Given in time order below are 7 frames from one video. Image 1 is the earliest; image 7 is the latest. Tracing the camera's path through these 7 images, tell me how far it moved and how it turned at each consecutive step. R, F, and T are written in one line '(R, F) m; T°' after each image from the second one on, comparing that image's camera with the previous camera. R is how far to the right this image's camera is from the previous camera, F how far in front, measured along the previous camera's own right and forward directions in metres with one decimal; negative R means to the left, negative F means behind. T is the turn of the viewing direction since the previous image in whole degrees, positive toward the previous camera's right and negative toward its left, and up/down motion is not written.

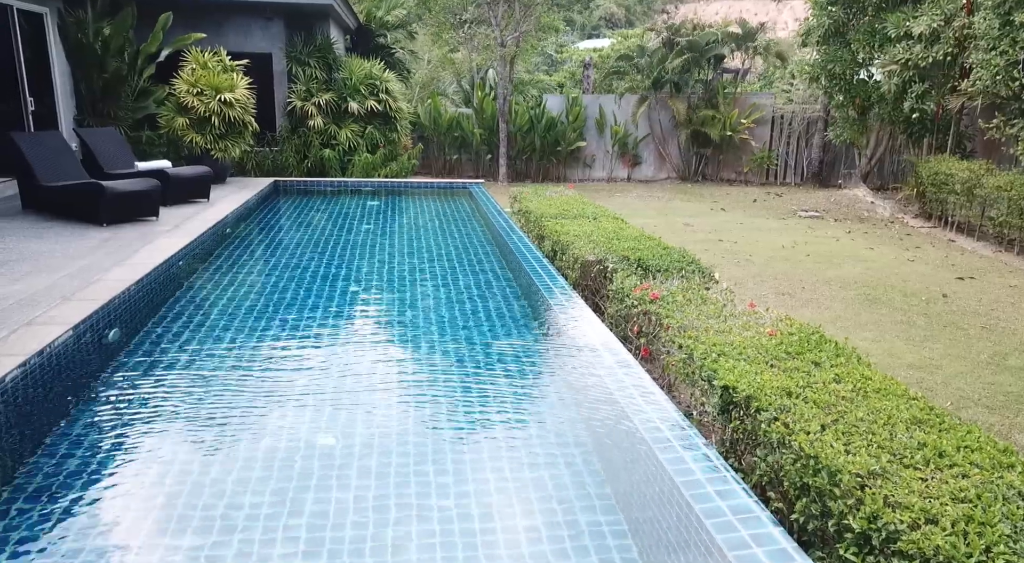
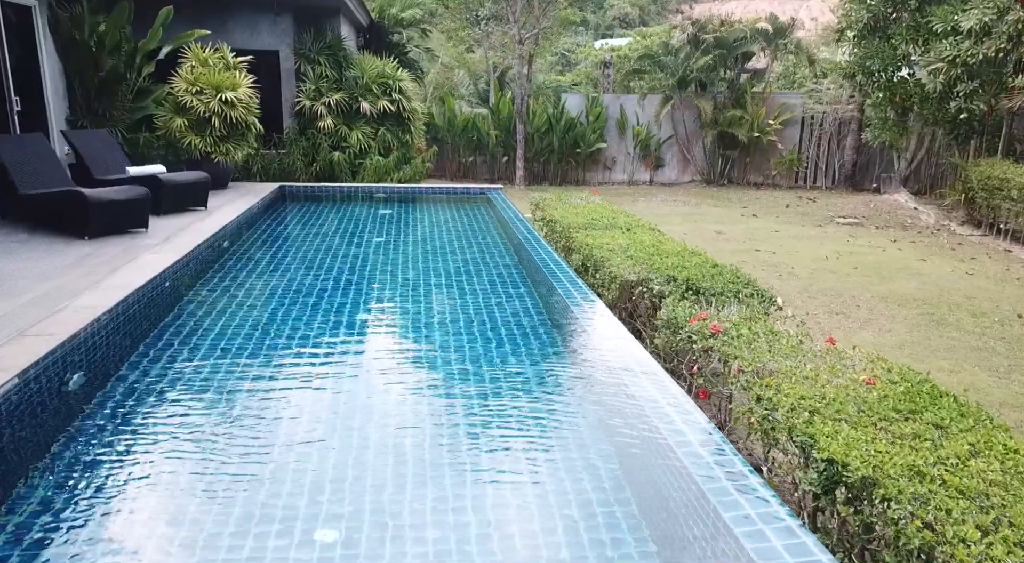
(-0.1, +0.5) m; -1°
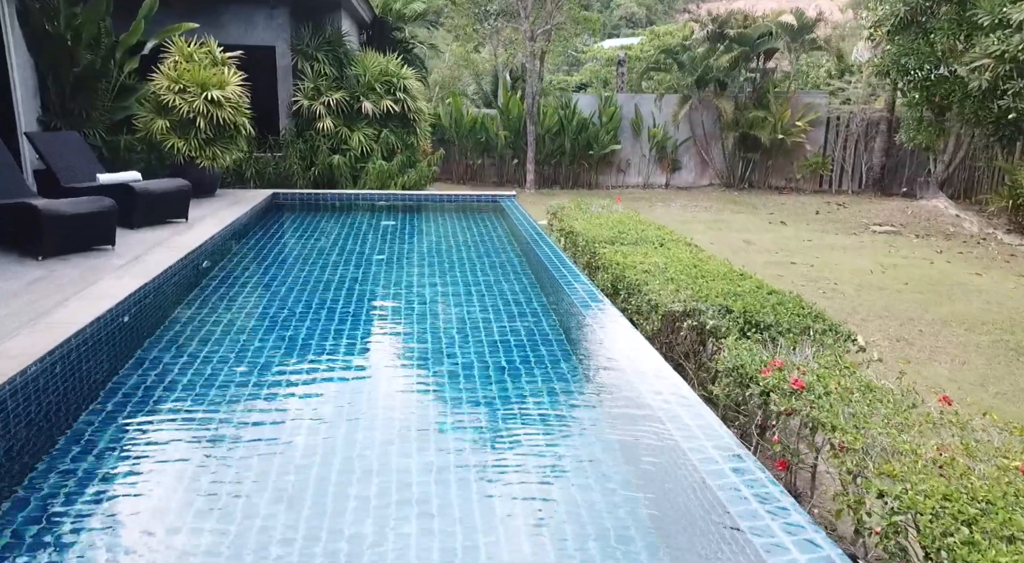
(-0.1, +0.6) m; 0°
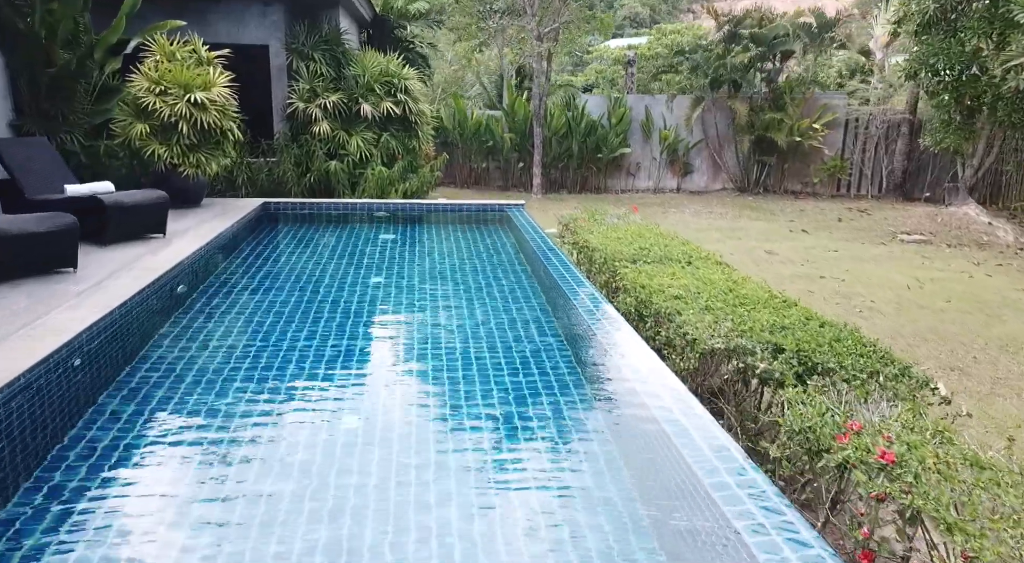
(0.0, +0.5) m; 0°
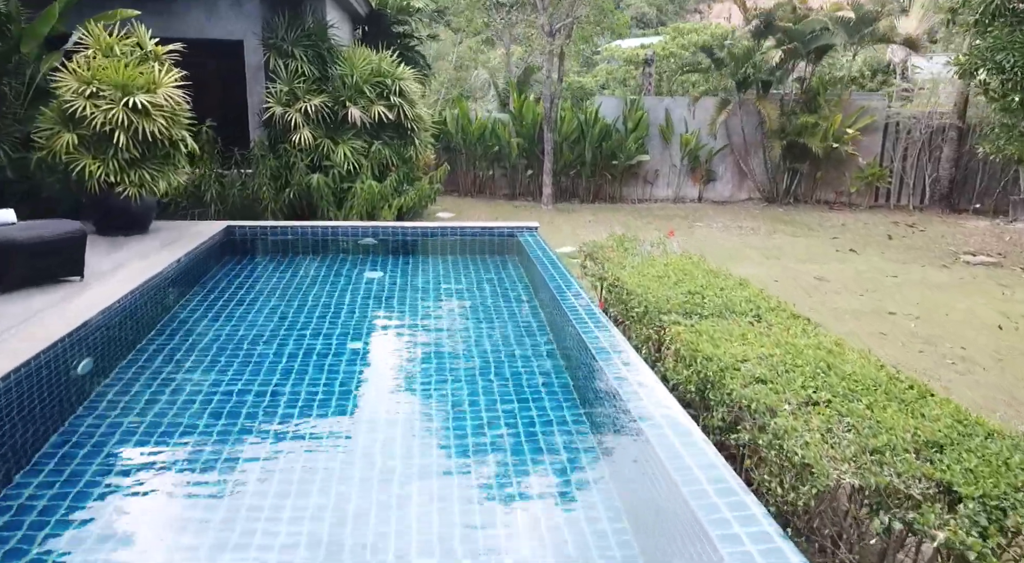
(0.0, +1.0) m; 0°
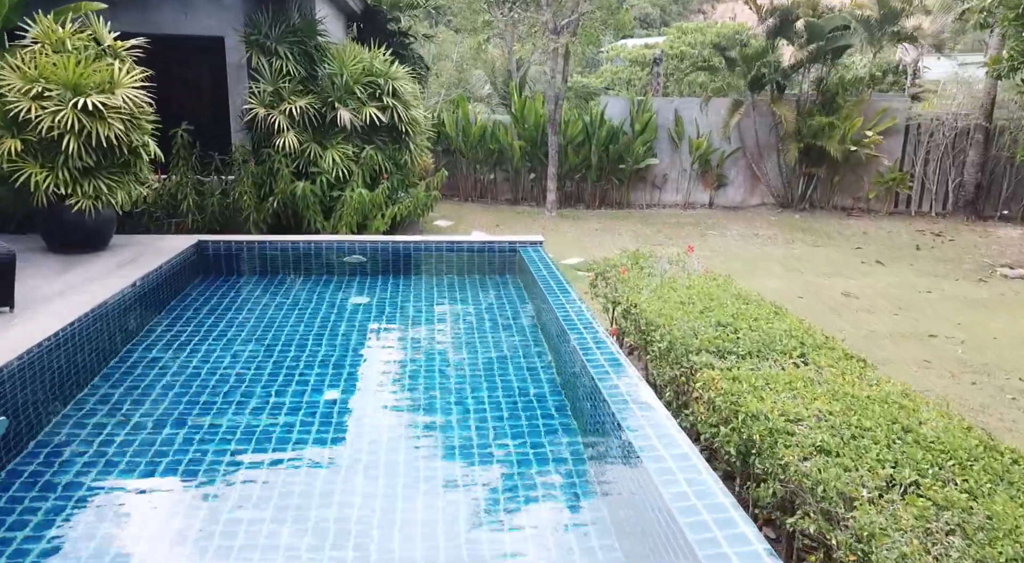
(0.0, +0.5) m; 0°
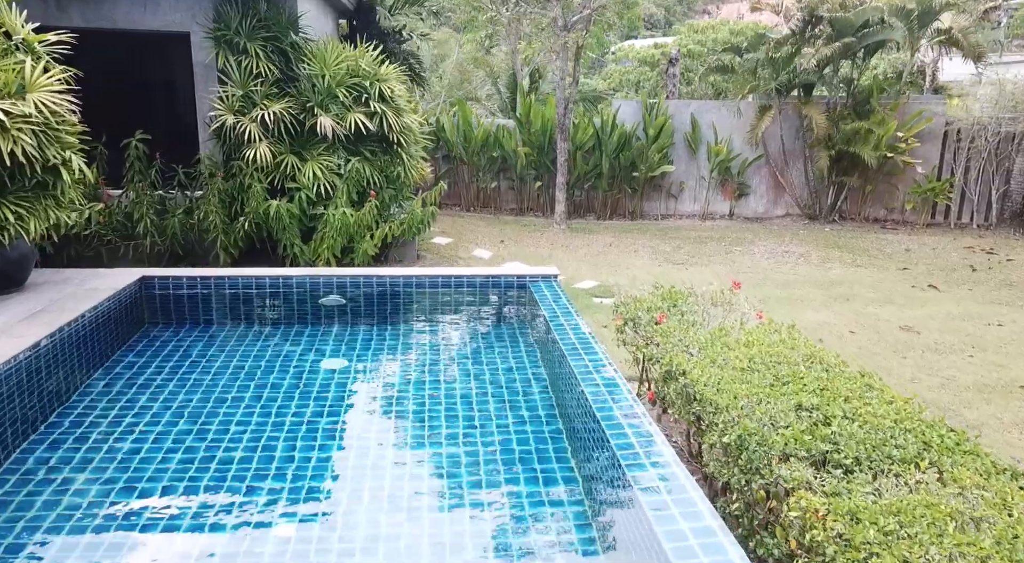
(0.0, +0.8) m; 0°
